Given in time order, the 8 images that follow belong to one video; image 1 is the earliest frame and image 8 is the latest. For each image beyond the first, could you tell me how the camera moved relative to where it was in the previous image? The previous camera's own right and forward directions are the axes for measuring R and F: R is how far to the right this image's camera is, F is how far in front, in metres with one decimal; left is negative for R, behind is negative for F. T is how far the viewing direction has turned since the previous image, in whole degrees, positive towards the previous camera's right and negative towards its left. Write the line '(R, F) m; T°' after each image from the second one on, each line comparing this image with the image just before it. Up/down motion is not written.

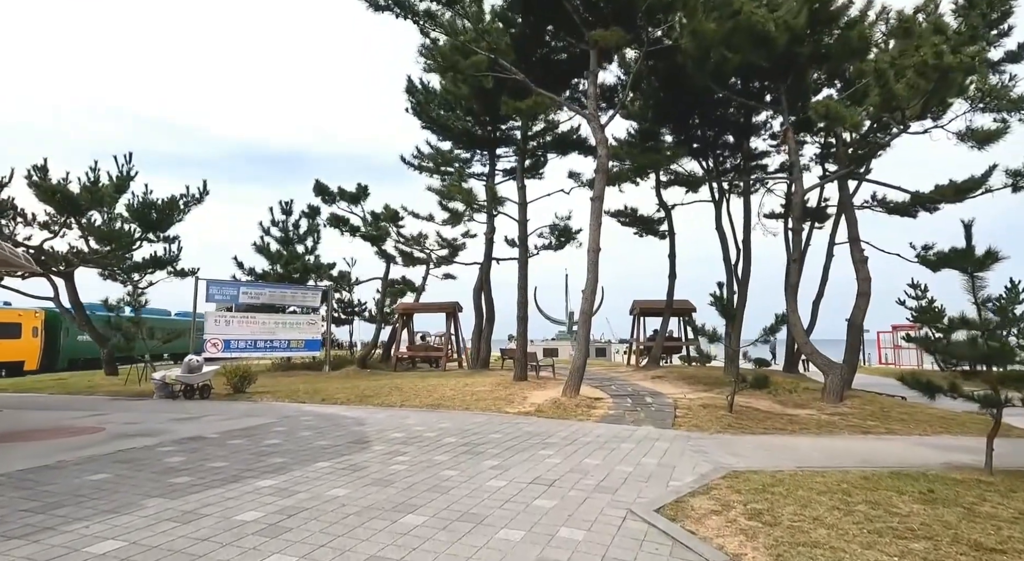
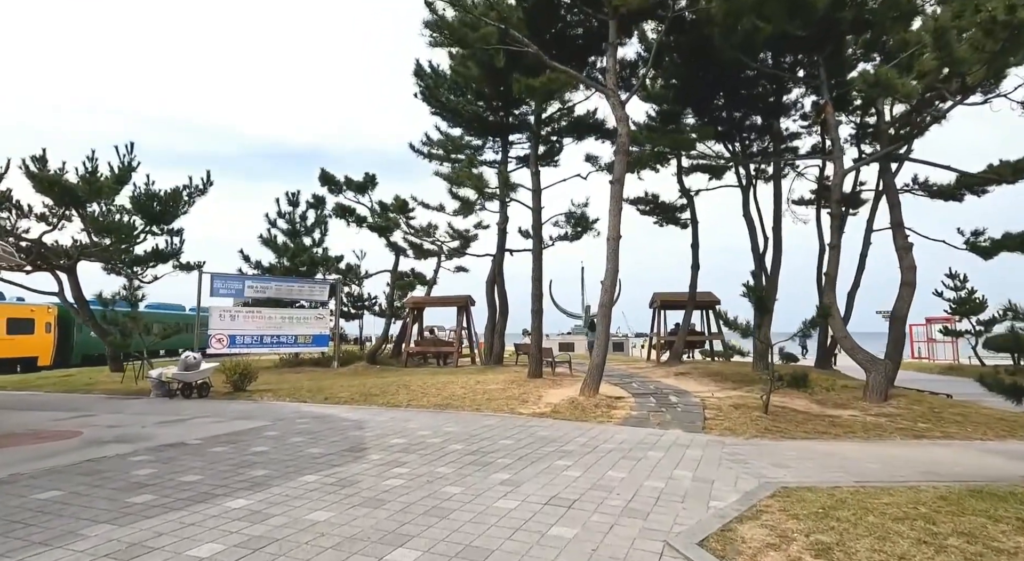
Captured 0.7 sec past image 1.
(0.0, +0.8) m; -2°
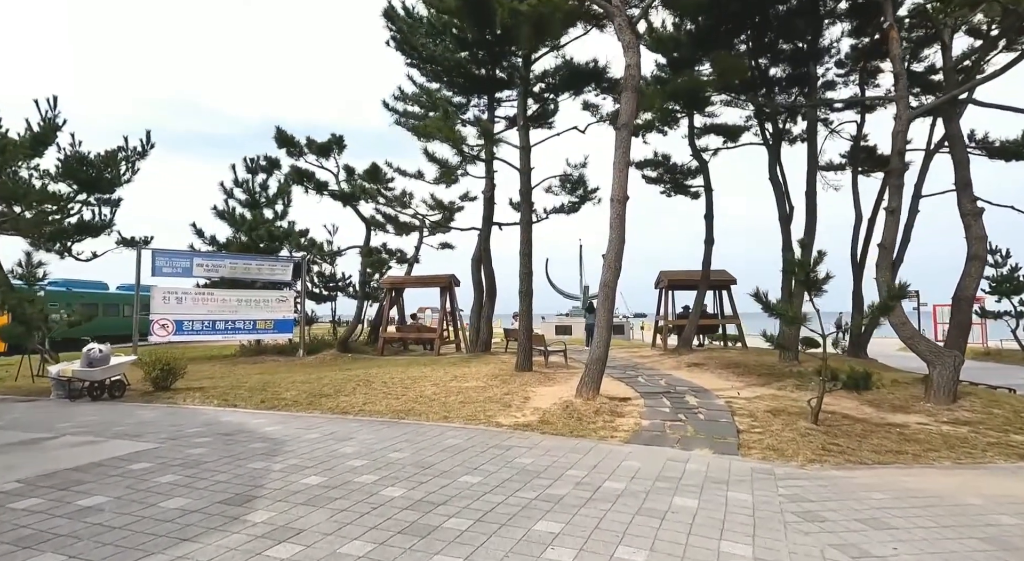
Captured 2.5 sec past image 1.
(+0.3, +2.1) m; 0°
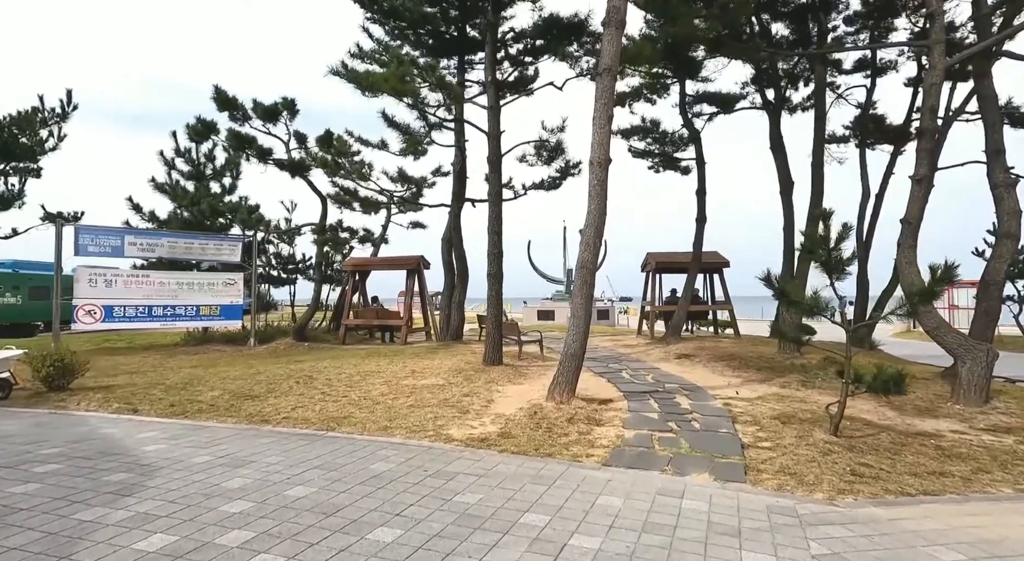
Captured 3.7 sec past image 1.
(+0.3, +1.4) m; +1°
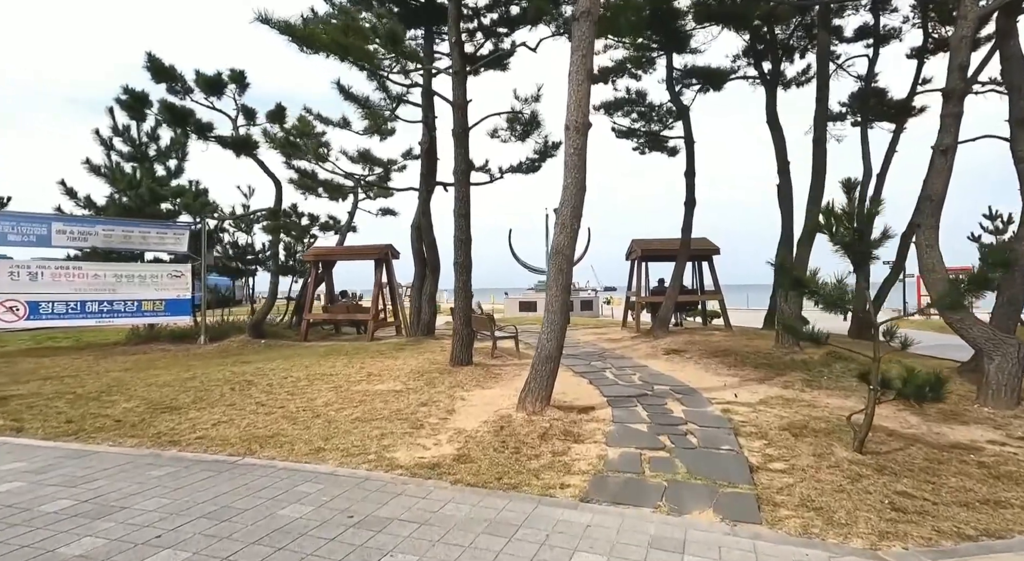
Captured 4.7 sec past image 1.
(+0.2, +1.1) m; +1°
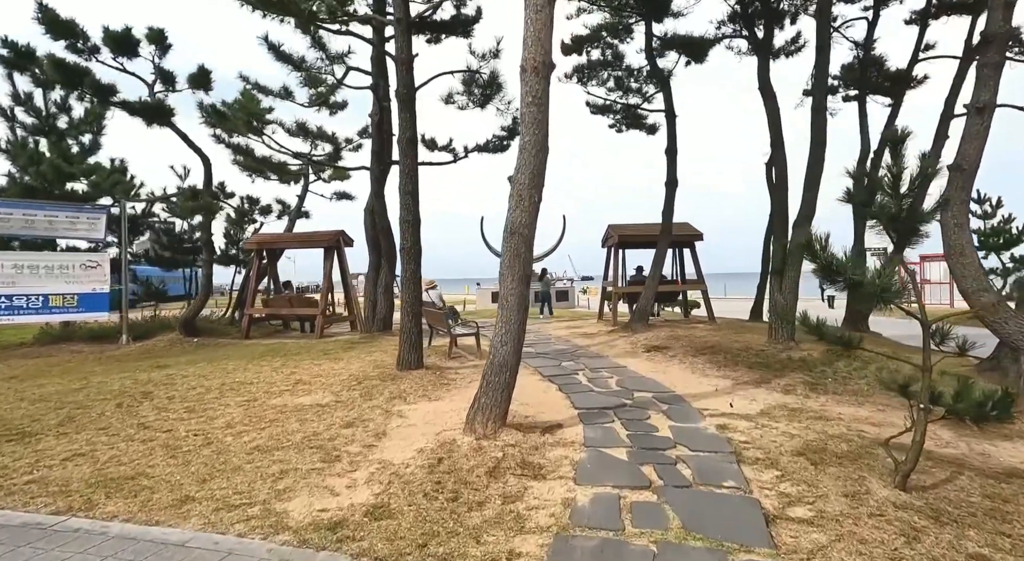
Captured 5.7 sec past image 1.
(+0.3, +1.3) m; +2°
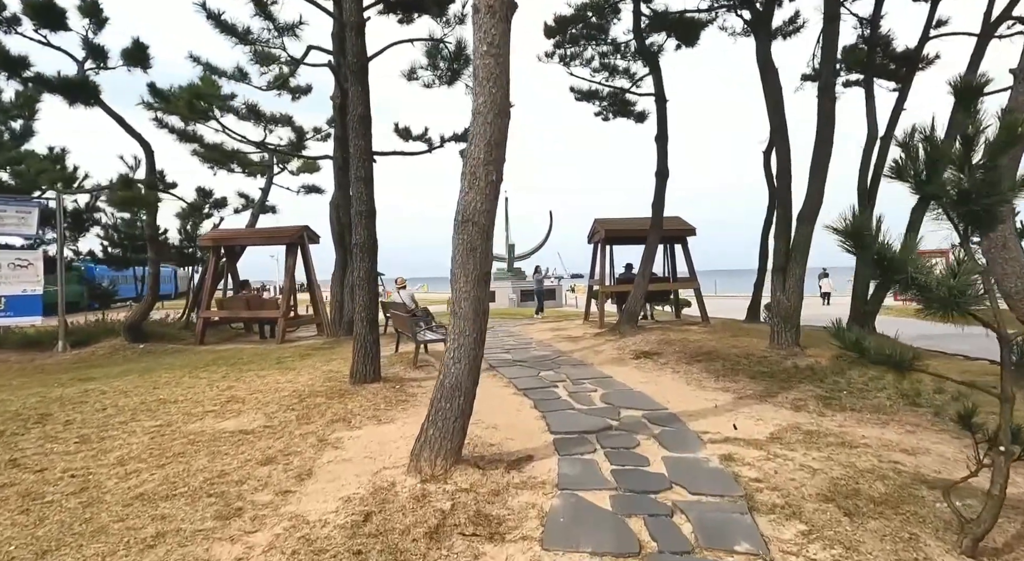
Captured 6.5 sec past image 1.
(+0.2, +1.0) m; +1°
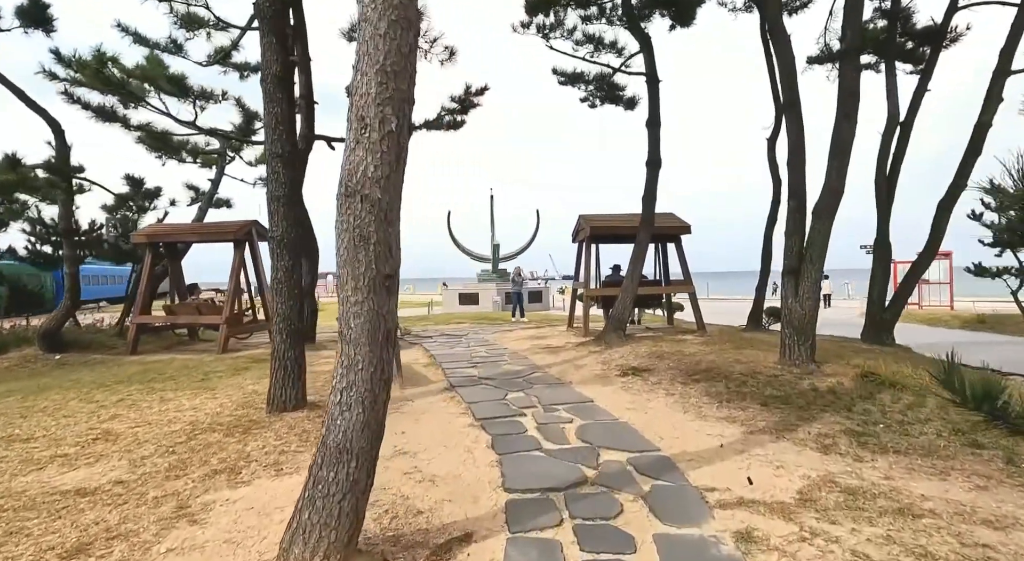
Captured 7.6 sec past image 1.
(+0.3, +1.3) m; +1°
